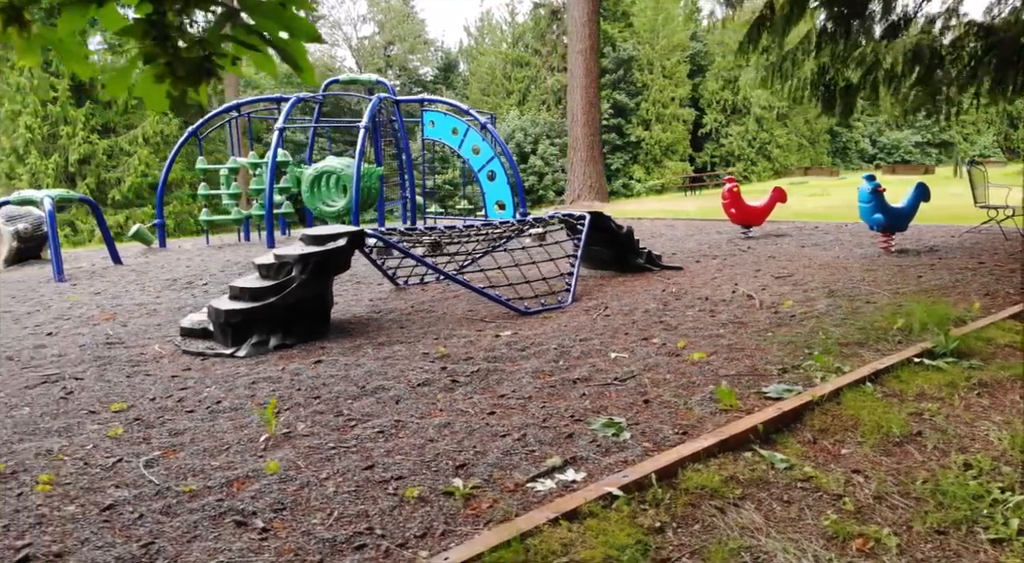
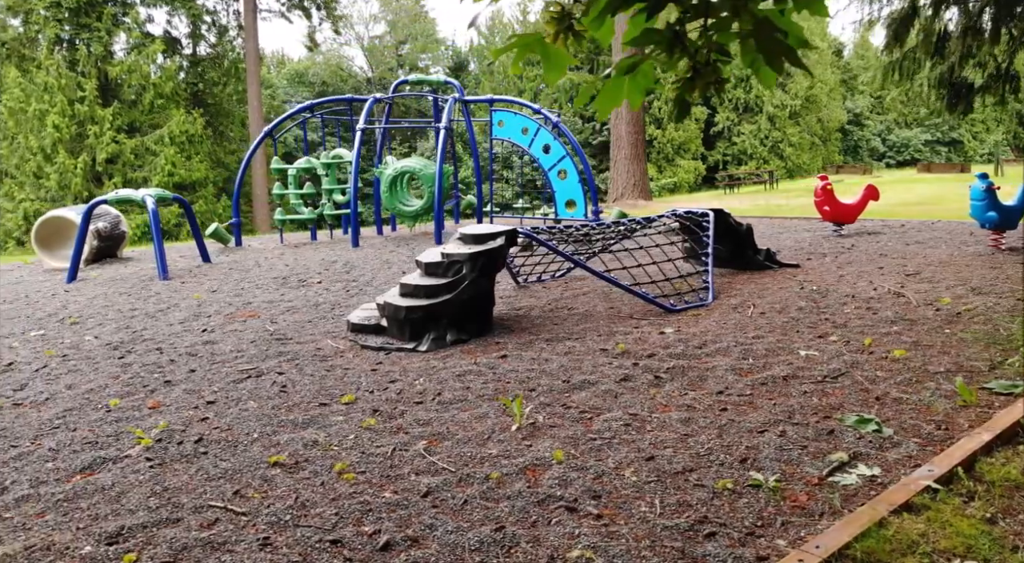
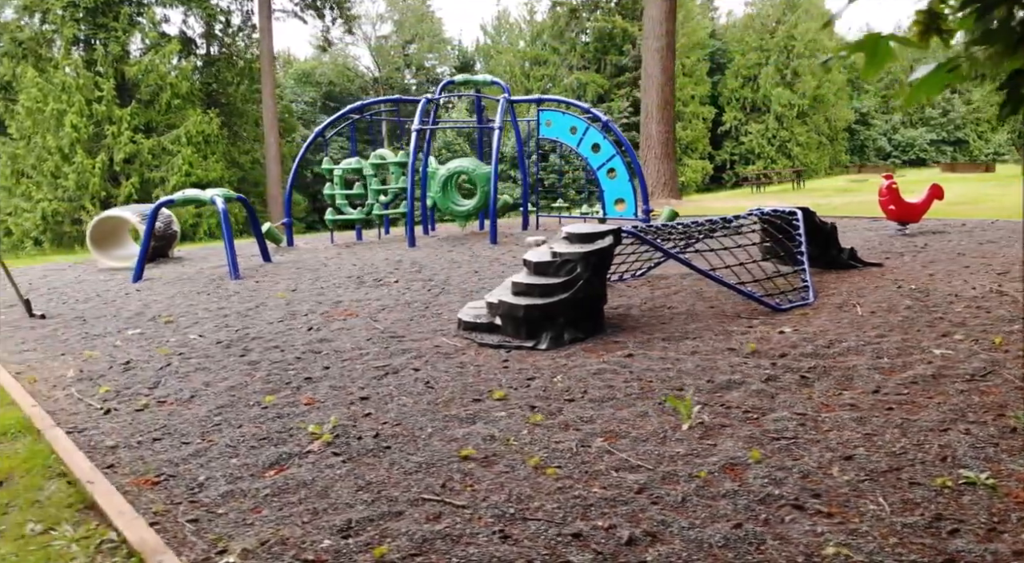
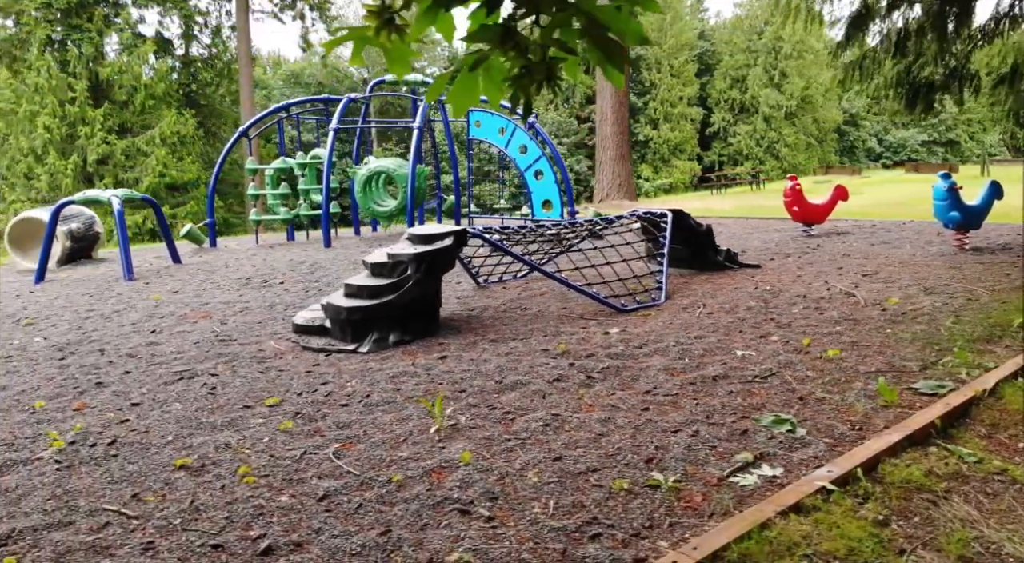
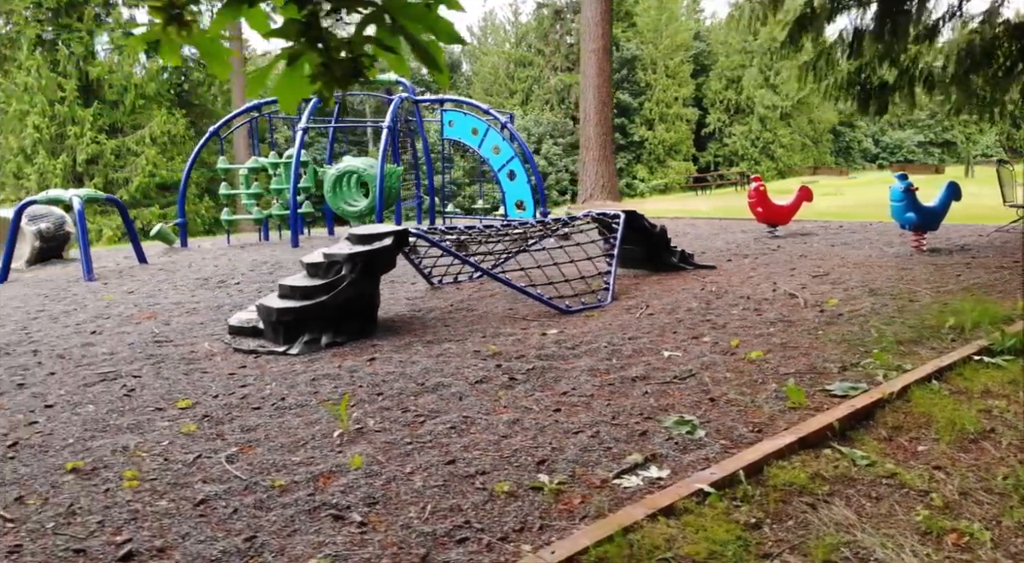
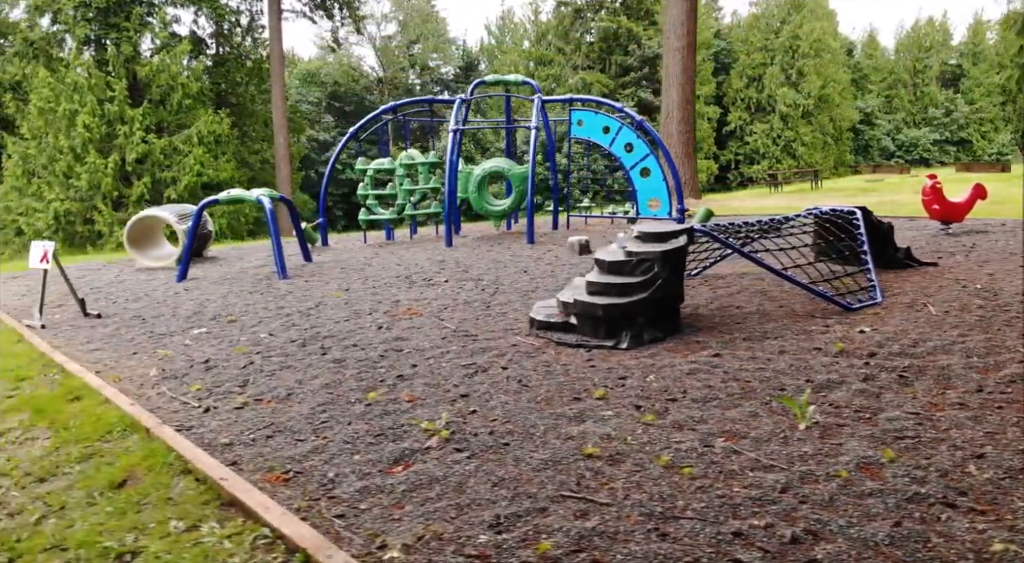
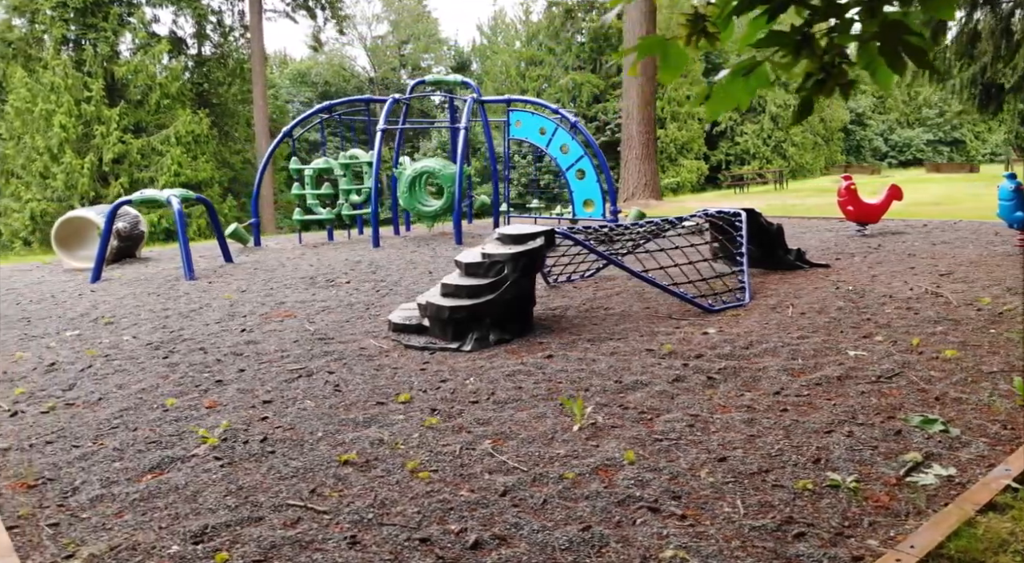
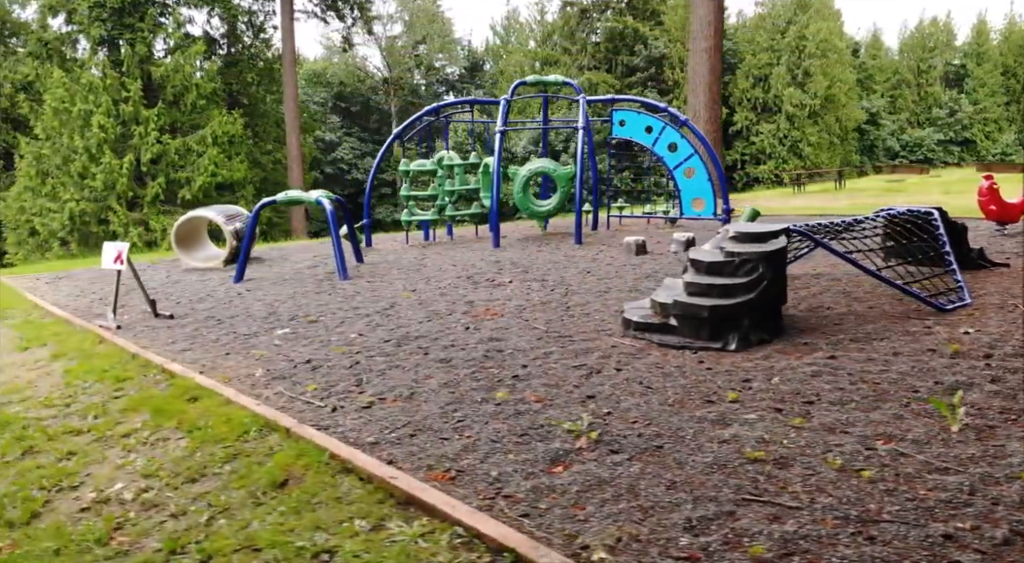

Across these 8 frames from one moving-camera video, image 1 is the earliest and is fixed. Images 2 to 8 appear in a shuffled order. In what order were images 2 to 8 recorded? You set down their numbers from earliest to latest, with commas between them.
5, 4, 2, 7, 3, 6, 8
